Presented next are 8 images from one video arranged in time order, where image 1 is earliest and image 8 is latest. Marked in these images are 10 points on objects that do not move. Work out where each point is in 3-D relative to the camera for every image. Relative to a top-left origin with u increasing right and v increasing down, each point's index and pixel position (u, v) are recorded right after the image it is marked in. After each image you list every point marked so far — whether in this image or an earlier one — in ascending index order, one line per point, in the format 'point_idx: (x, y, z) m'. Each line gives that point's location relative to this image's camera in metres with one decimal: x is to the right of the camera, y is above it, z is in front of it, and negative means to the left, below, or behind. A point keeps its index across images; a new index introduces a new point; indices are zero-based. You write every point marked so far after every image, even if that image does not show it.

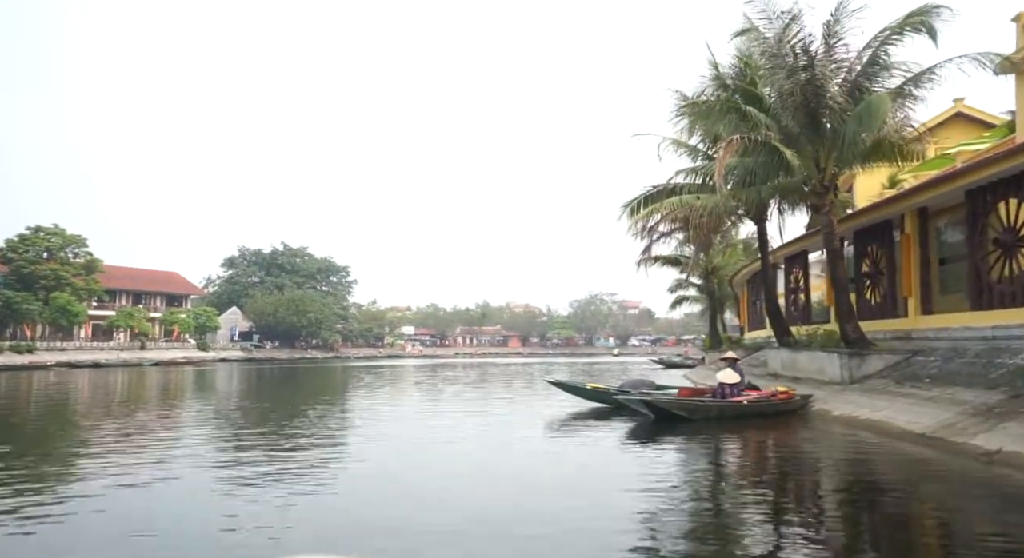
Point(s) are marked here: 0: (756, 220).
0: (+6.7, +1.7, +19.4) m
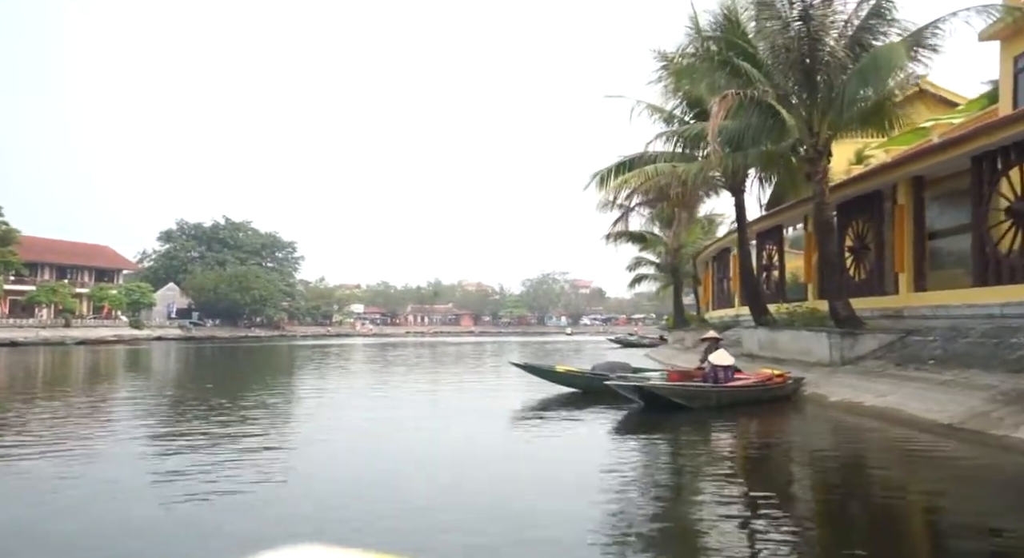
0: (+5.7, +2.3, +18.2) m
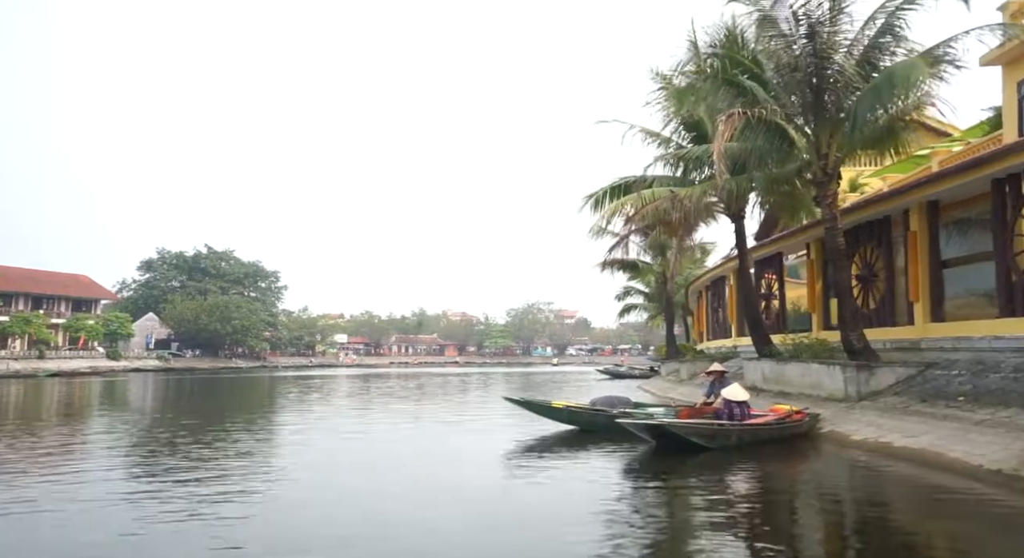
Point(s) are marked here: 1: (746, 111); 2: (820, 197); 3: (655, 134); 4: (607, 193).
0: (+5.5, +1.6, +17.6) m
1: (+4.0, +2.9, +12.0) m
2: (+5.7, +1.5, +12.9) m
3: (+3.9, +4.0, +19.2) m
4: (+2.5, +2.3, +18.7) m
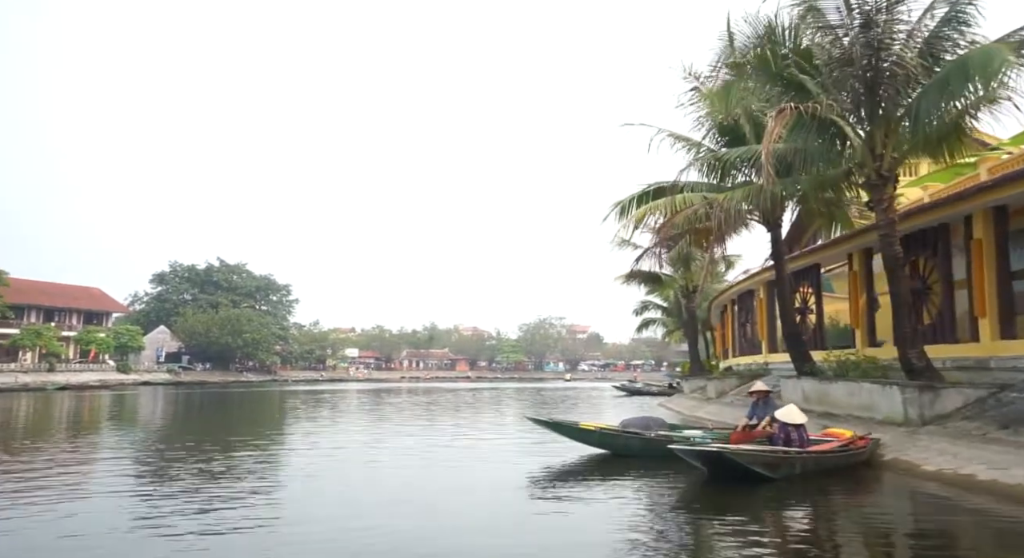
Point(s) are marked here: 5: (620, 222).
0: (+6.0, +1.3, +16.5) m
1: (+4.5, +2.7, +11.0) m
2: (+6.1, +1.3, +11.8) m
3: (+4.5, +3.6, +18.2) m
4: (+3.1, +2.0, +17.7) m
5: (+2.7, +1.4, +17.8) m
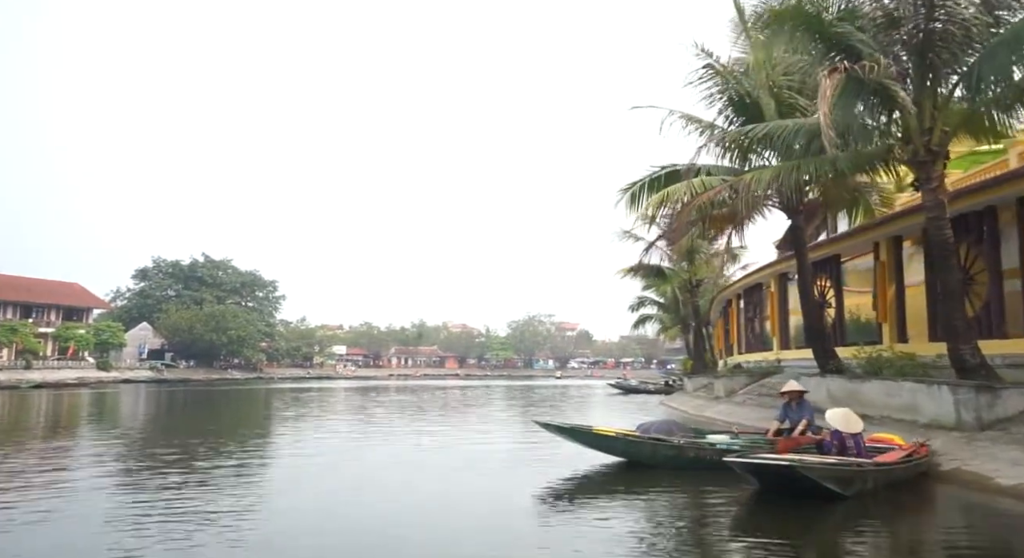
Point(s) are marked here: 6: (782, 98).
0: (+6.1, +1.5, +15.3) m
1: (+4.6, +2.9, +9.8) m
2: (+6.3, +1.5, +10.7) m
3: (+4.5, +3.8, +17.0) m
4: (+3.1, +2.2, +16.5) m
5: (+2.8, +1.6, +16.6) m
6: (+5.8, +3.9, +14.9) m
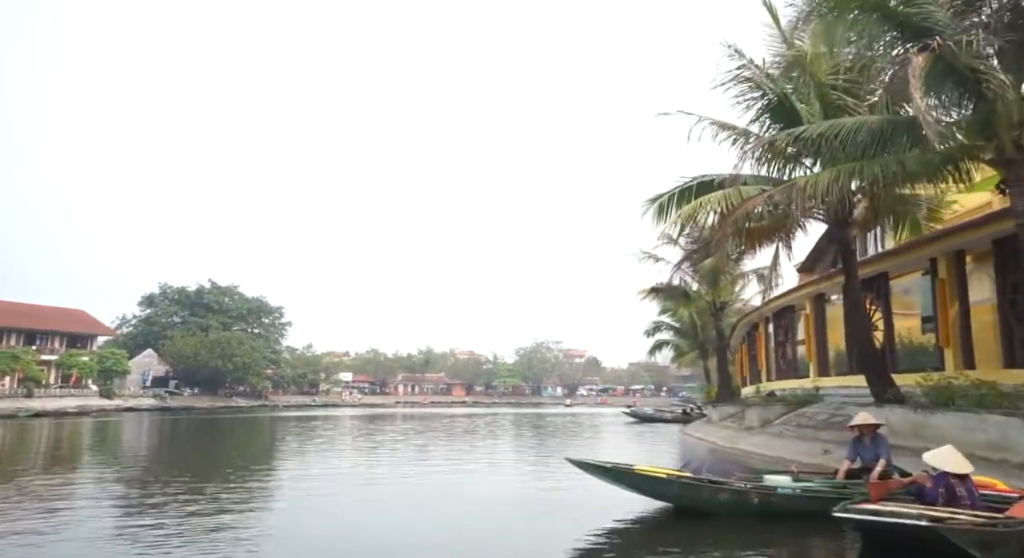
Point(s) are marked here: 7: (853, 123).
0: (+6.6, +1.1, +14.1) m
1: (+5.0, +2.7, +8.6) m
2: (+6.7, +1.3, +9.4) m
3: (+5.0, +3.4, +15.9) m
4: (+3.6, +1.7, +15.3) m
5: (+3.2, +1.2, +15.4) m
6: (+6.3, +3.5, +13.8) m
7: (+5.2, +2.3, +10.6) m
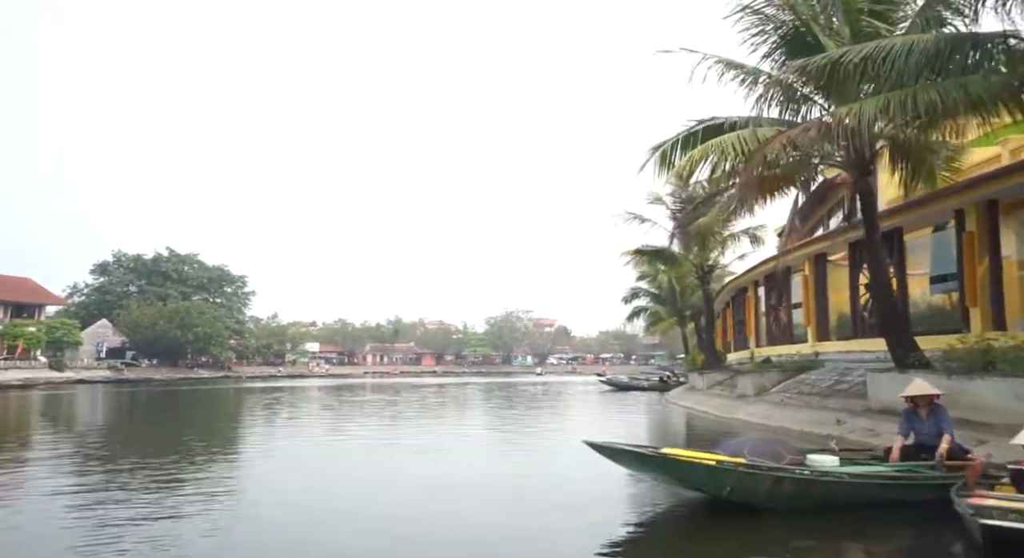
0: (+6.2, +1.9, +12.6) m
1: (+4.9, +3.3, +7.0) m
2: (+6.6, +1.9, +7.9) m
3: (+4.6, +4.3, +14.1) m
4: (+3.2, +2.6, +13.6) m
5: (+2.9, +2.1, +13.6) m
6: (+5.9, +4.4, +12.1) m
7: (+5.0, +3.0, +9.0) m
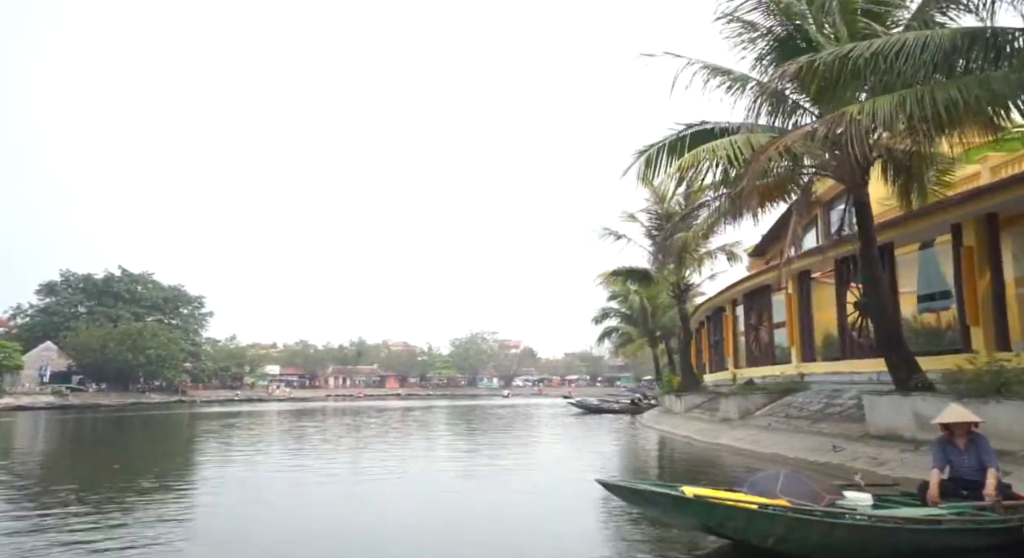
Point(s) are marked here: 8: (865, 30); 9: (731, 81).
0: (+5.8, +1.7, +11.8) m
1: (+4.8, +3.2, +6.2) m
2: (+6.4, +1.8, +7.2) m
3: (+4.1, +4.0, +13.4) m
4: (+2.8, +2.3, +12.7) m
5: (+2.4, +1.8, +12.8) m
6: (+5.6, +4.1, +11.4) m
7: (+4.8, +2.9, +8.2) m
8: (+5.7, +4.1, +11.4) m
9: (+4.2, +3.8, +13.3) m
